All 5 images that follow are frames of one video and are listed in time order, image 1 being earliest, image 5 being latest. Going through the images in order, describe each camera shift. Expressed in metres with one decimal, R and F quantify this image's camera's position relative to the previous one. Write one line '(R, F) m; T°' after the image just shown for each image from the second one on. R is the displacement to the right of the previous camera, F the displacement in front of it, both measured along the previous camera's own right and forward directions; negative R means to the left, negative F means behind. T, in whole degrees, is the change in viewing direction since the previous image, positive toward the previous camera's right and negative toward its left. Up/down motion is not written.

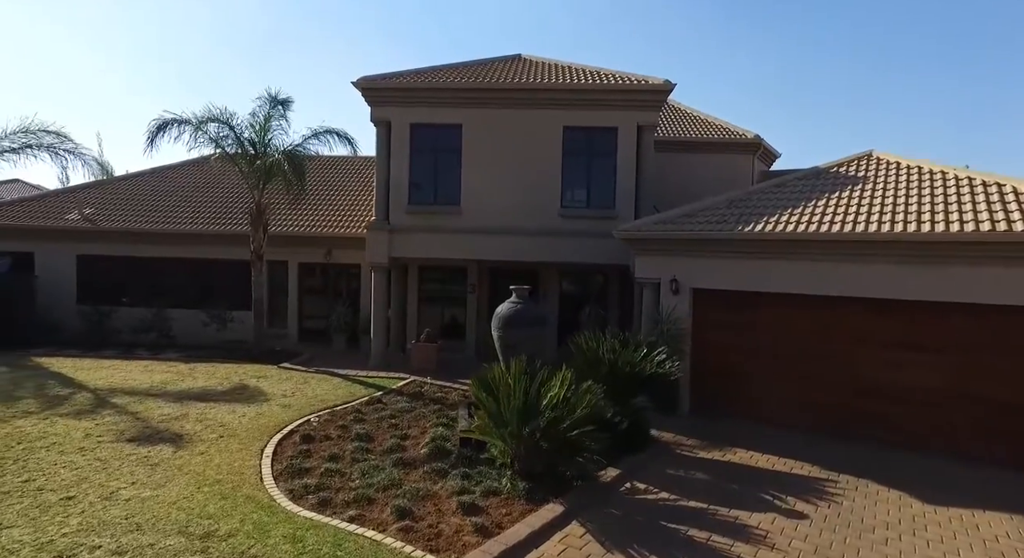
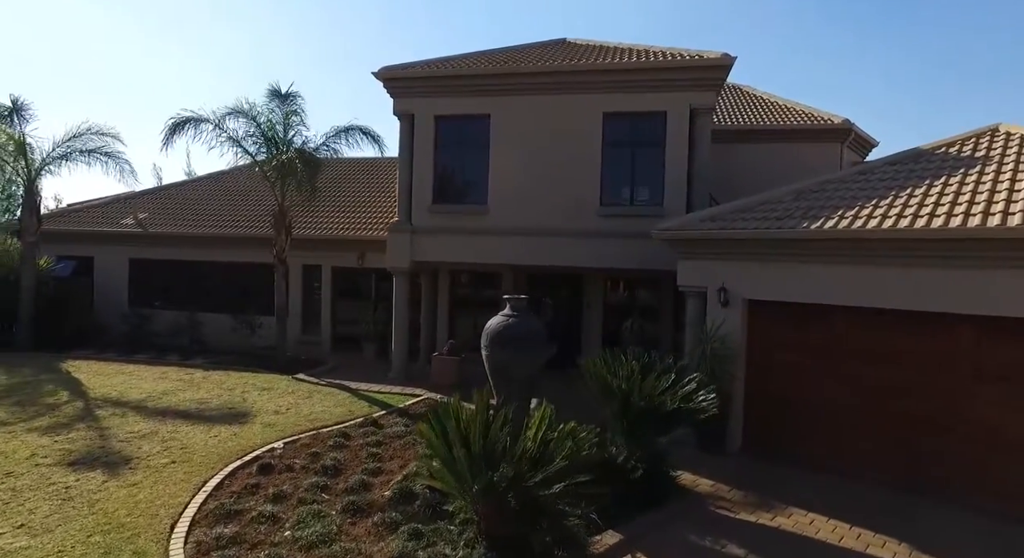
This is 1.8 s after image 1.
(+1.3, +2.0) m; -8°
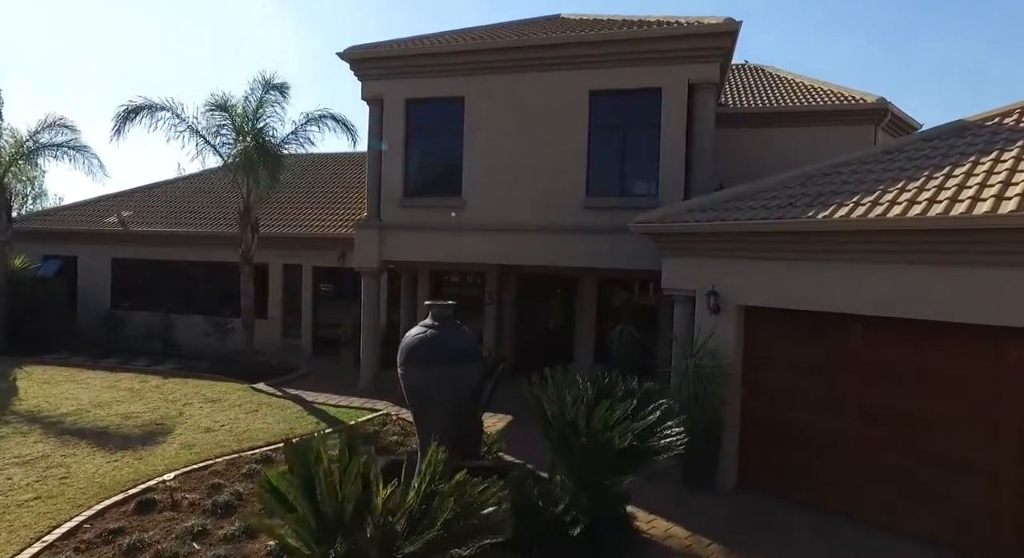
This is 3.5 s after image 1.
(+1.3, +1.7) m; -3°
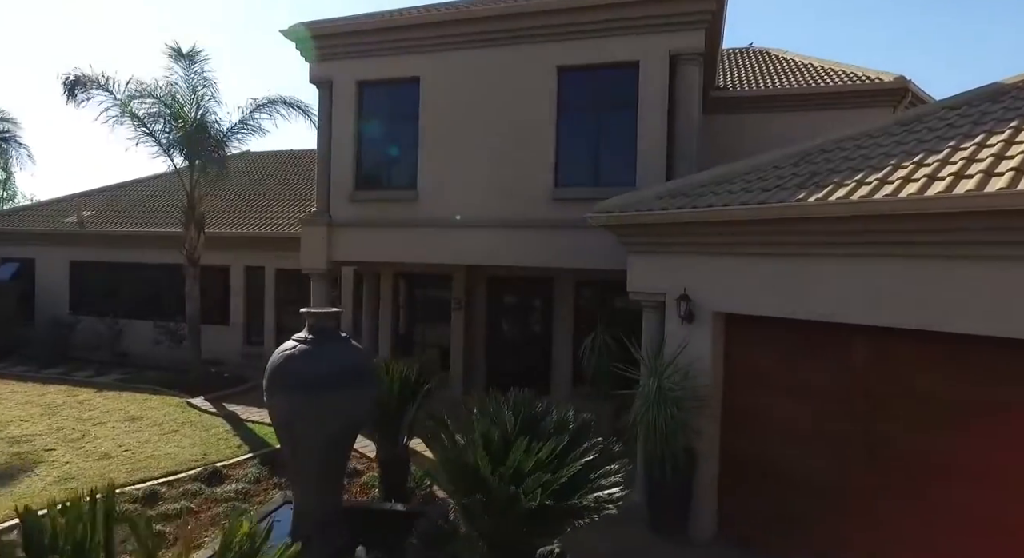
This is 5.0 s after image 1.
(+1.0, +1.6) m; -2°
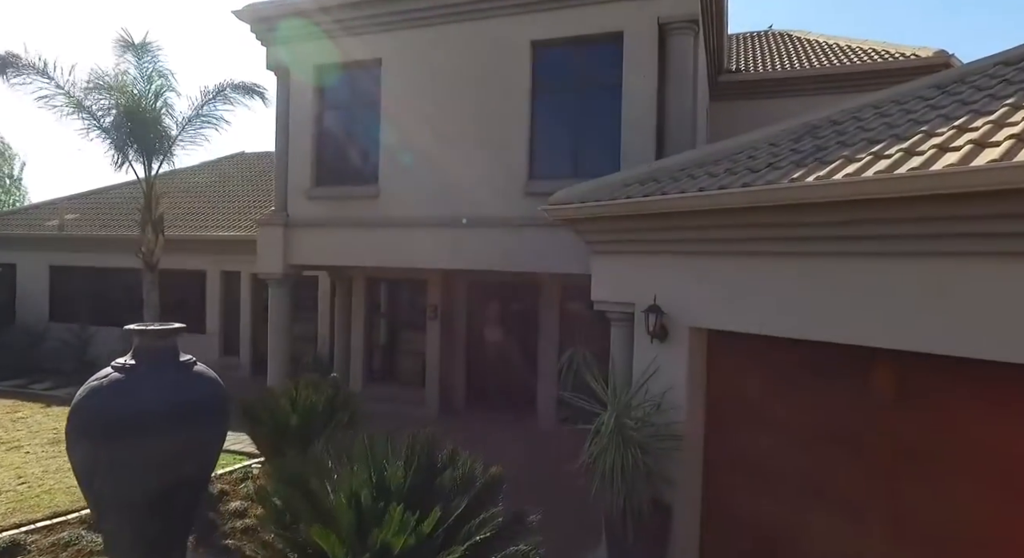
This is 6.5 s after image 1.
(+0.9, +1.5) m; -3°
